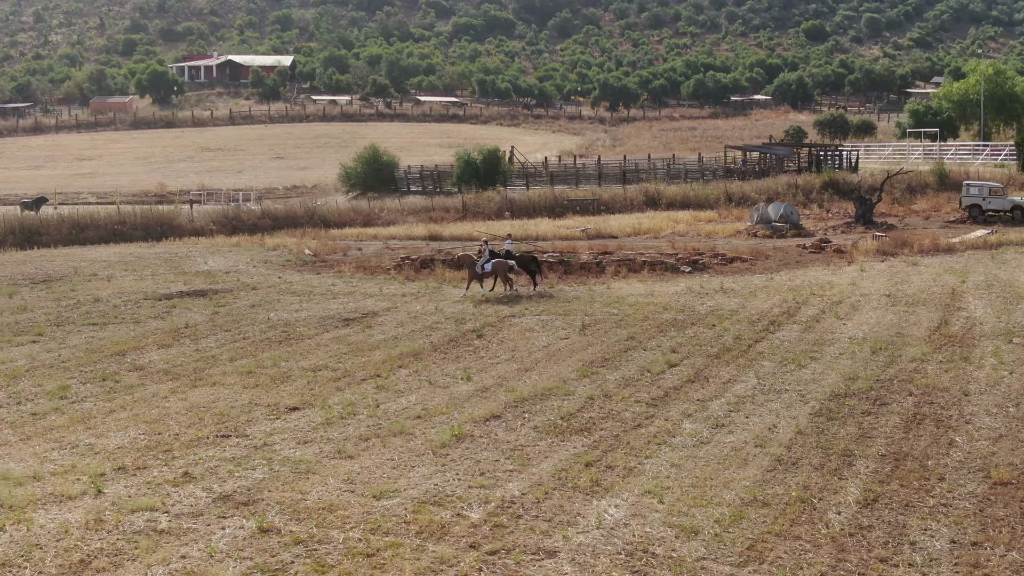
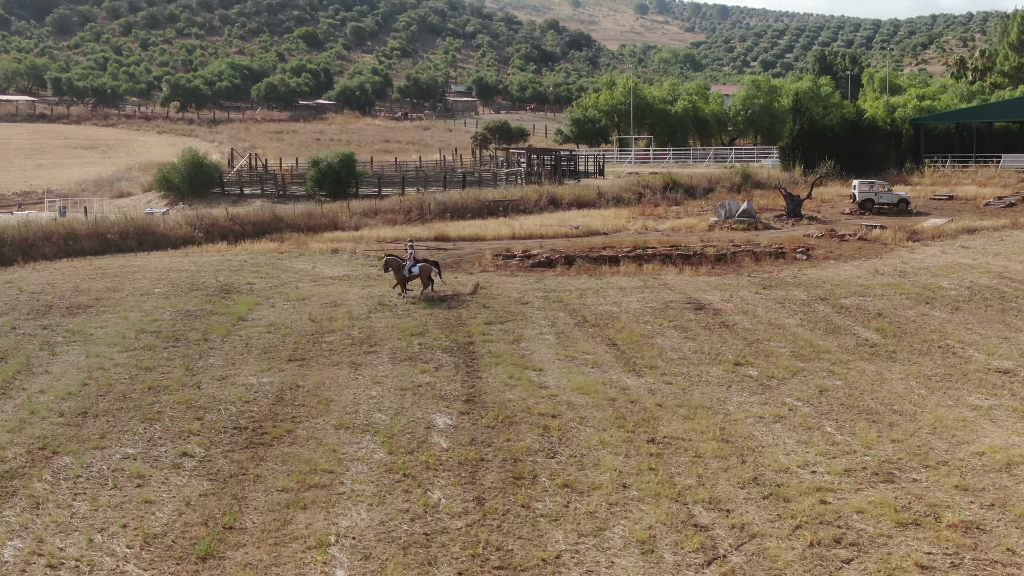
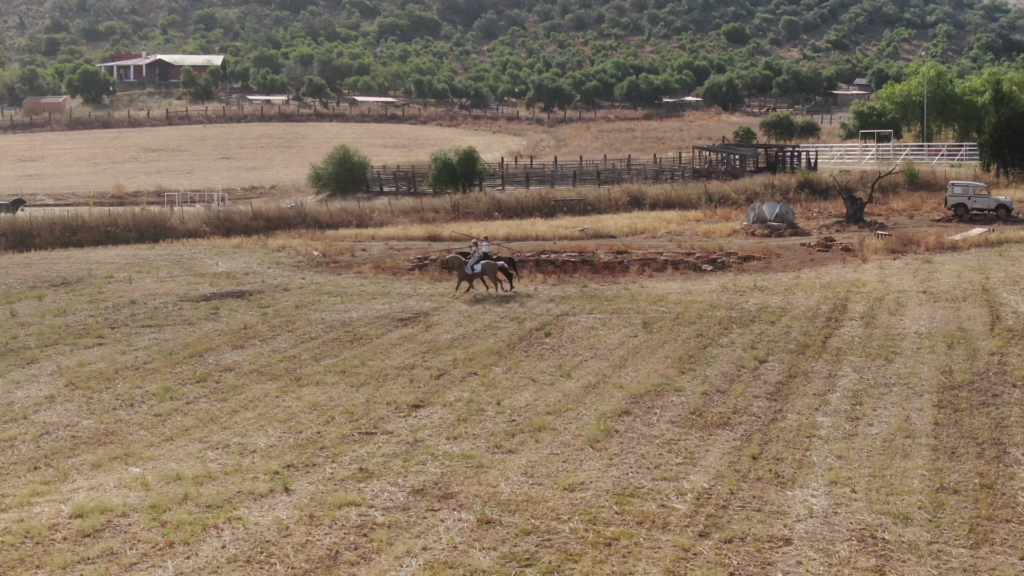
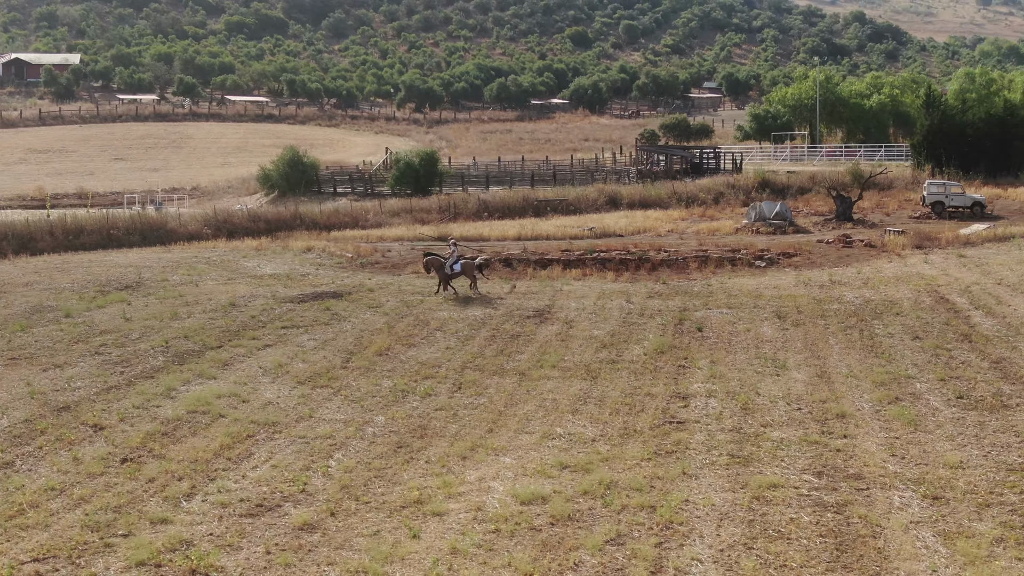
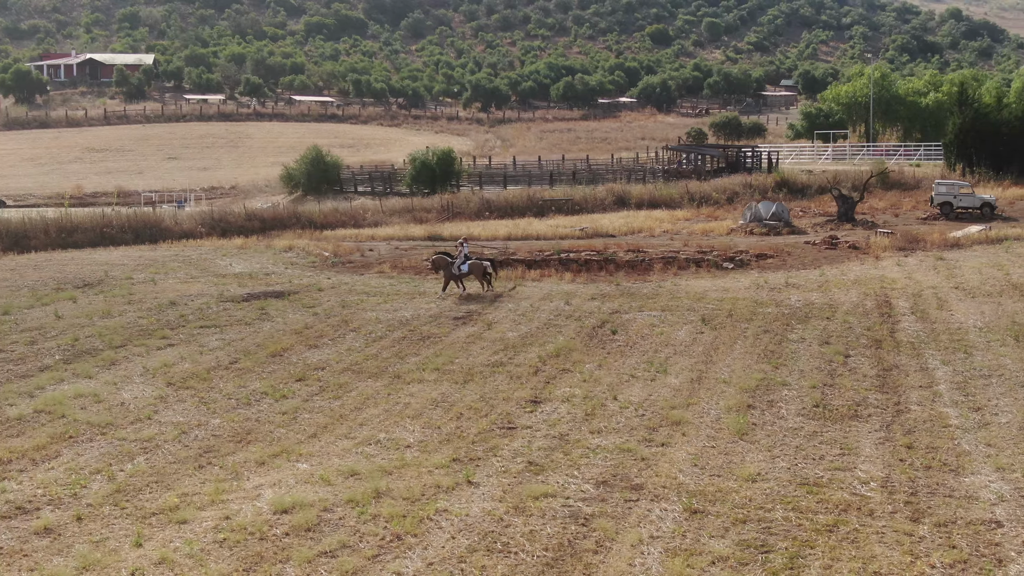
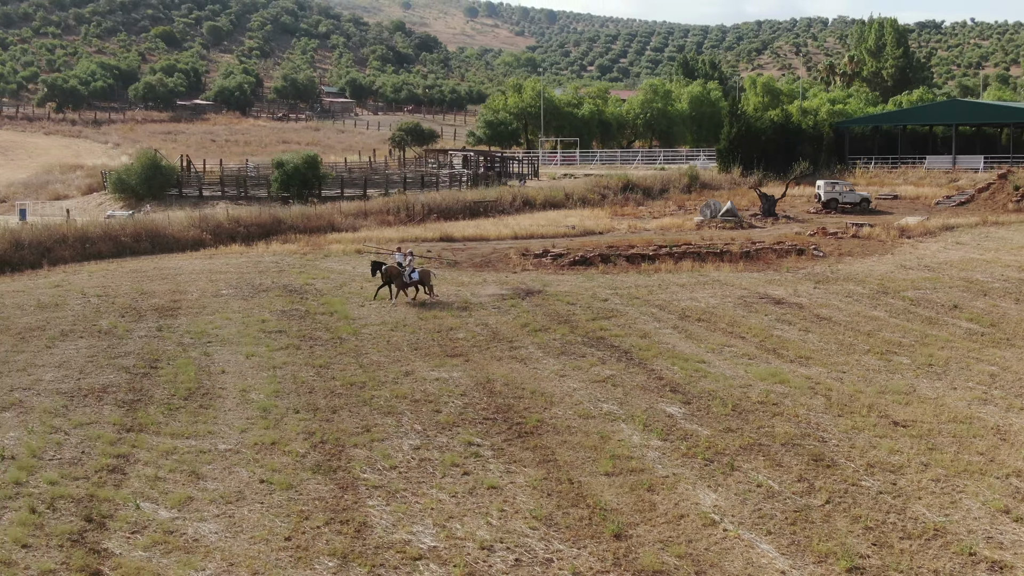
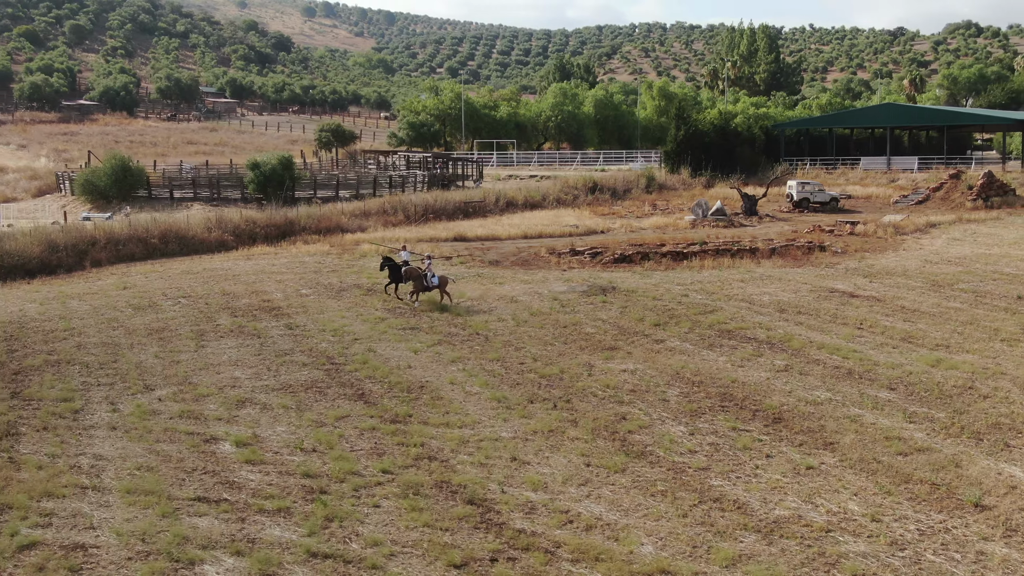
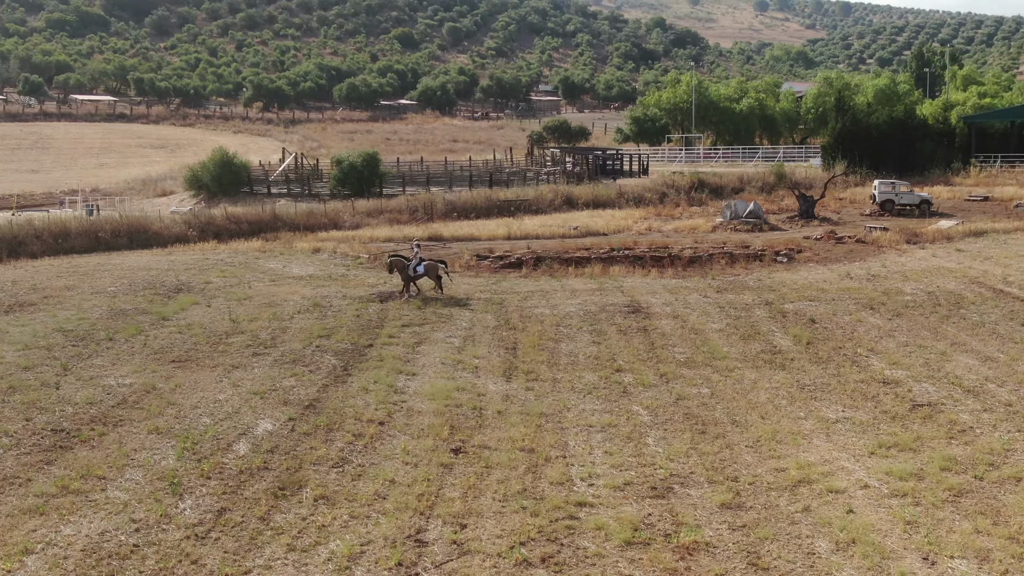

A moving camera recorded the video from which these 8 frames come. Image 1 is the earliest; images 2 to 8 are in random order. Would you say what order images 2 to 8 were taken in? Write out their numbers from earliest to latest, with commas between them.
3, 5, 4, 8, 2, 6, 7
